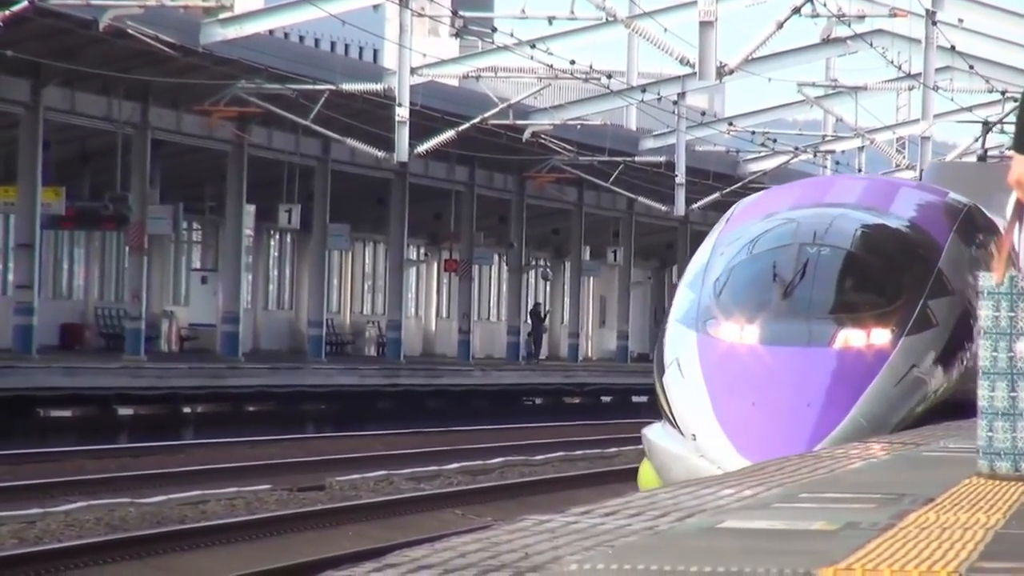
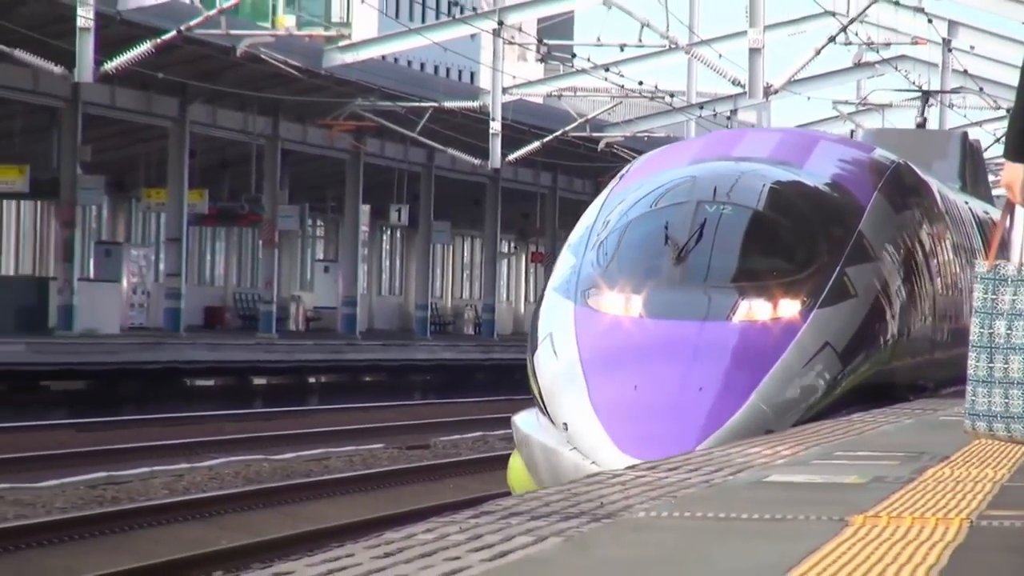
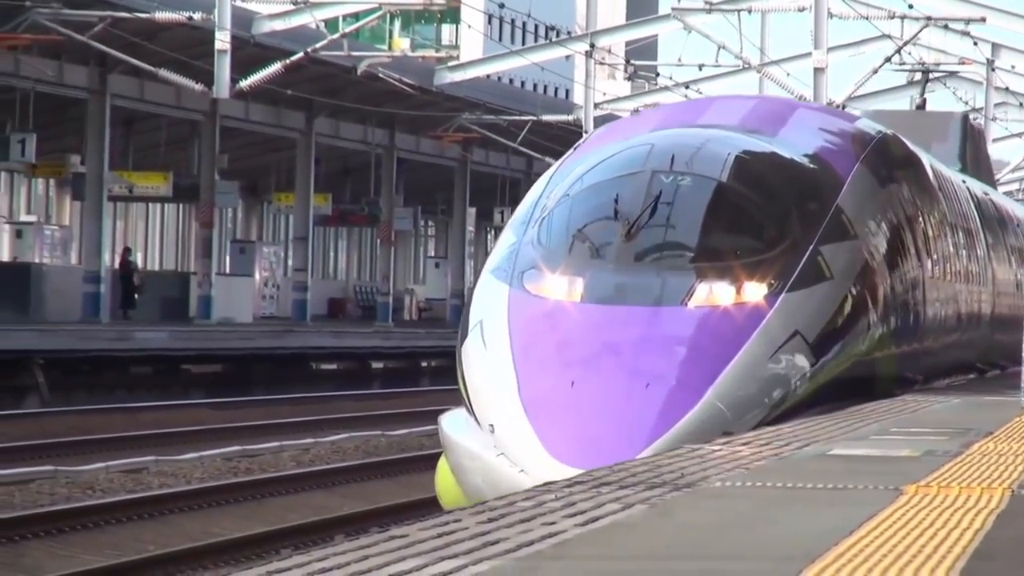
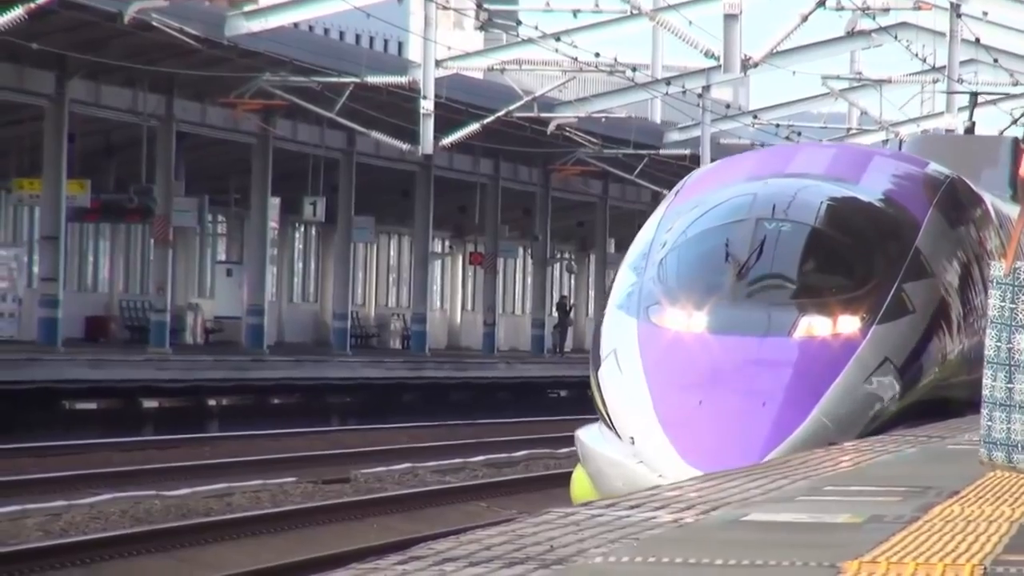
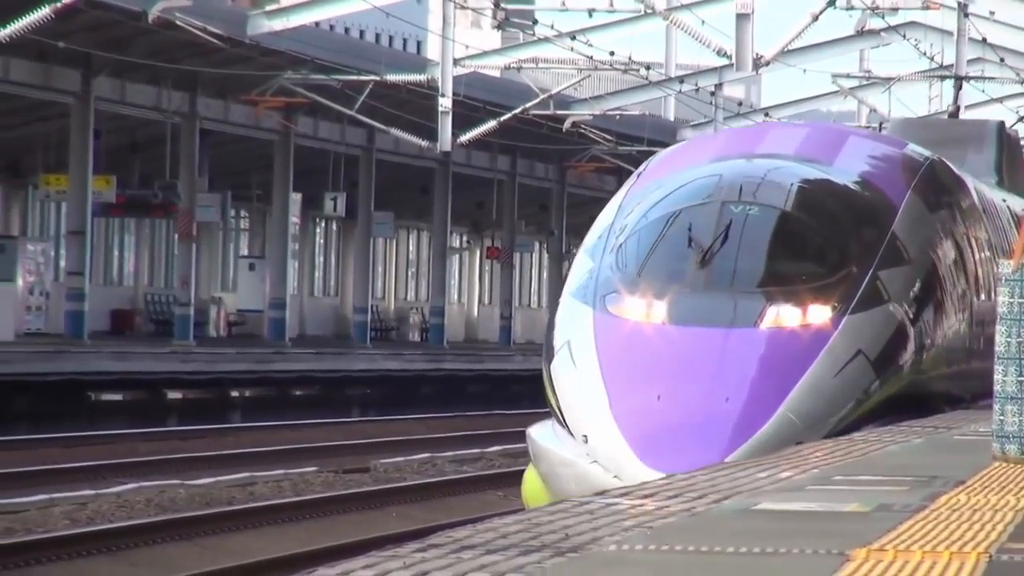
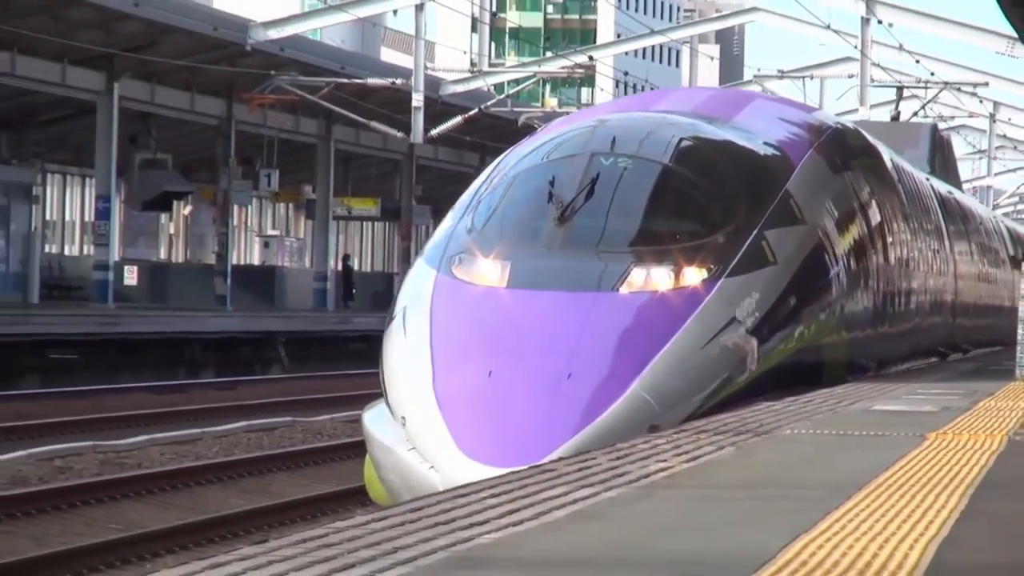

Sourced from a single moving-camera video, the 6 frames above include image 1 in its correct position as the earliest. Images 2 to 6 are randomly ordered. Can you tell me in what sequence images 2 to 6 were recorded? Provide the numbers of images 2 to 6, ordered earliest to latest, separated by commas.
4, 5, 2, 3, 6
